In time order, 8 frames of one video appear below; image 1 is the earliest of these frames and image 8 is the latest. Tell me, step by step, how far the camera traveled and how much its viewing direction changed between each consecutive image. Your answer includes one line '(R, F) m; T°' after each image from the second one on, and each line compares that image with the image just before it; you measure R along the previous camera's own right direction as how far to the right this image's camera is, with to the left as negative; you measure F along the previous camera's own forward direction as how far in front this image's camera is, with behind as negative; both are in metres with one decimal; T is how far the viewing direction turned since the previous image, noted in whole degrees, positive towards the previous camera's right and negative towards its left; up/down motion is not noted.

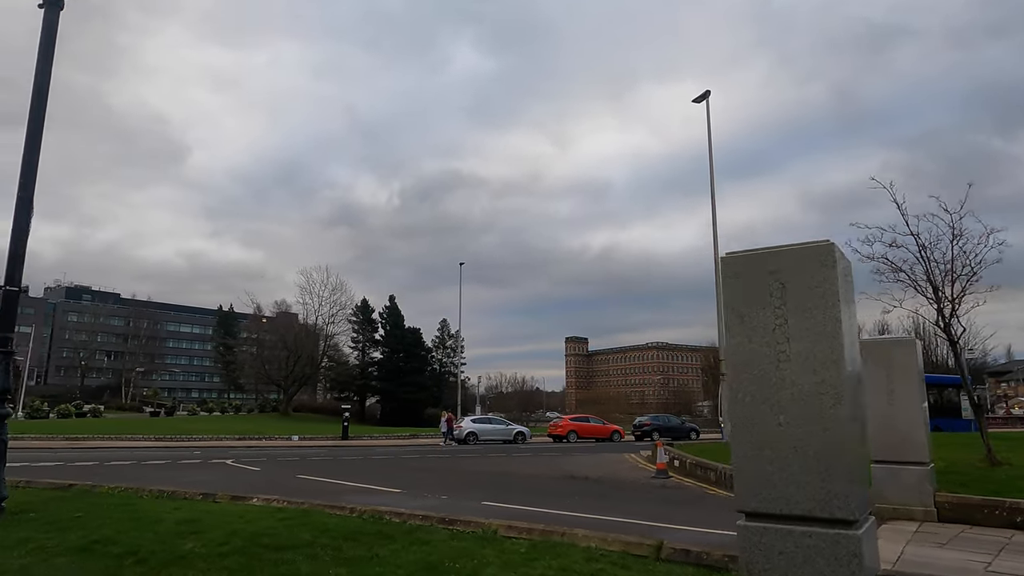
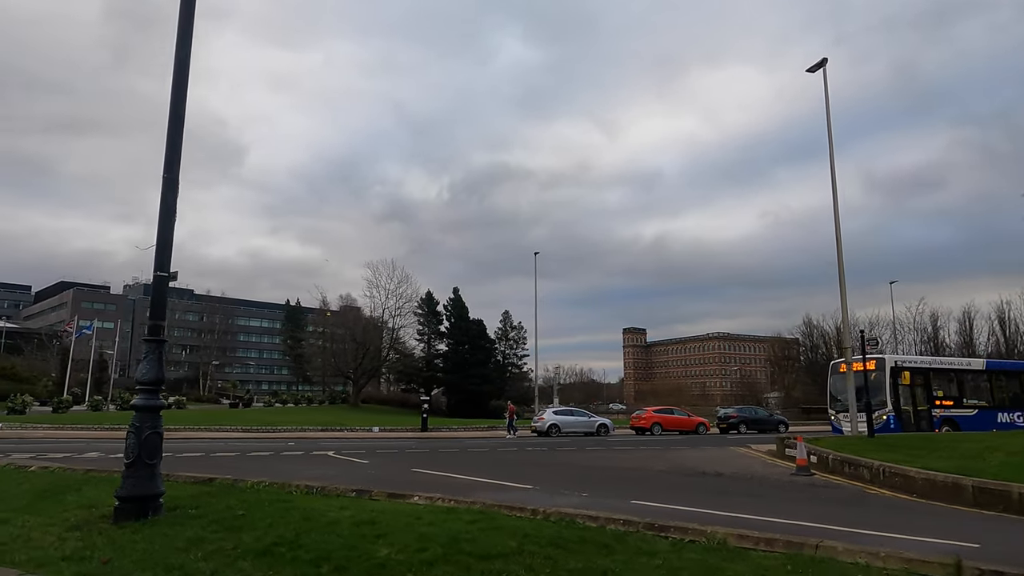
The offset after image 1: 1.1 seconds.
(-1.6, +0.8) m; -5°
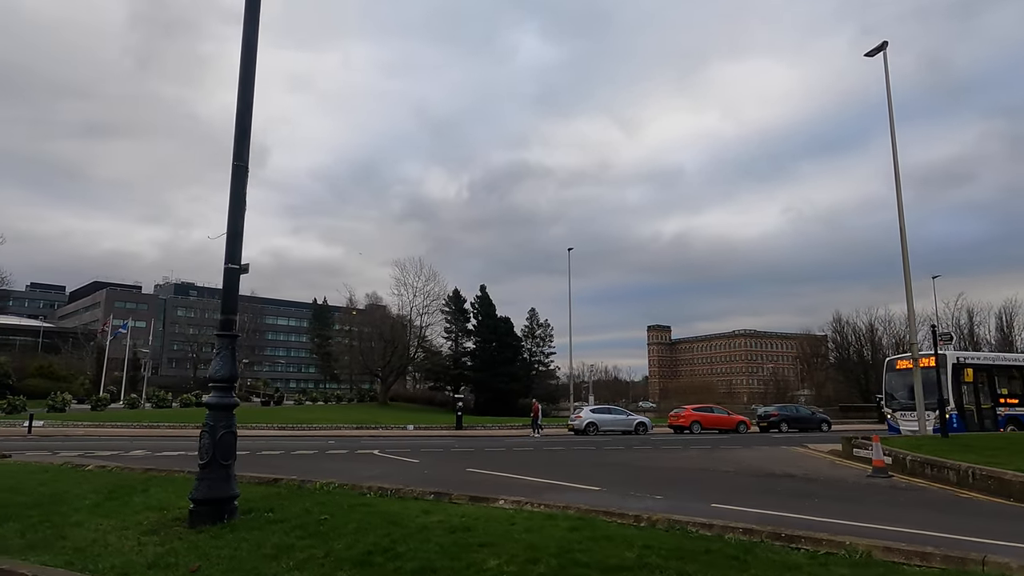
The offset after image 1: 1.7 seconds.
(-0.8, +0.5) m; -2°
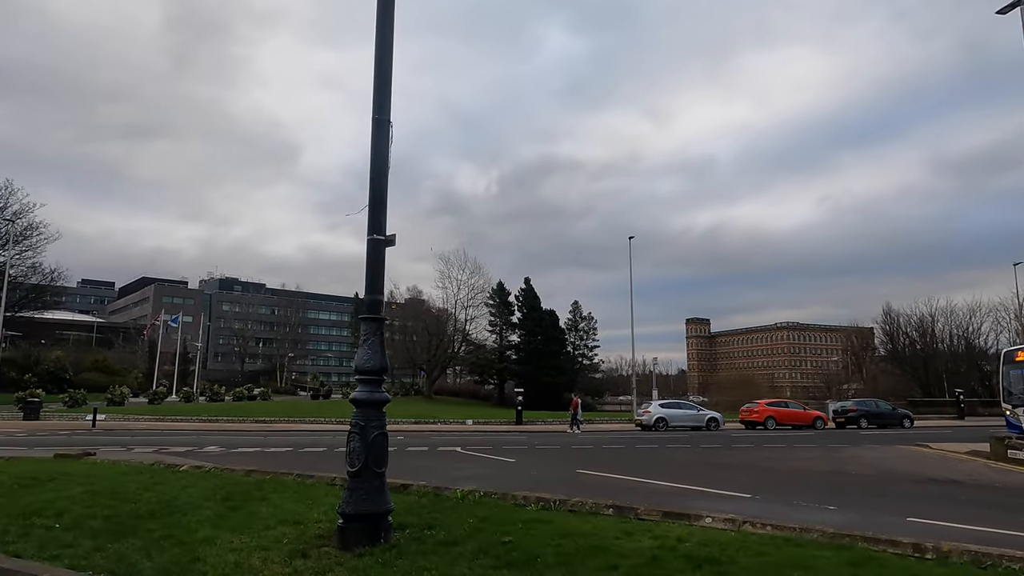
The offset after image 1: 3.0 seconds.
(-1.7, +1.3) m; -3°
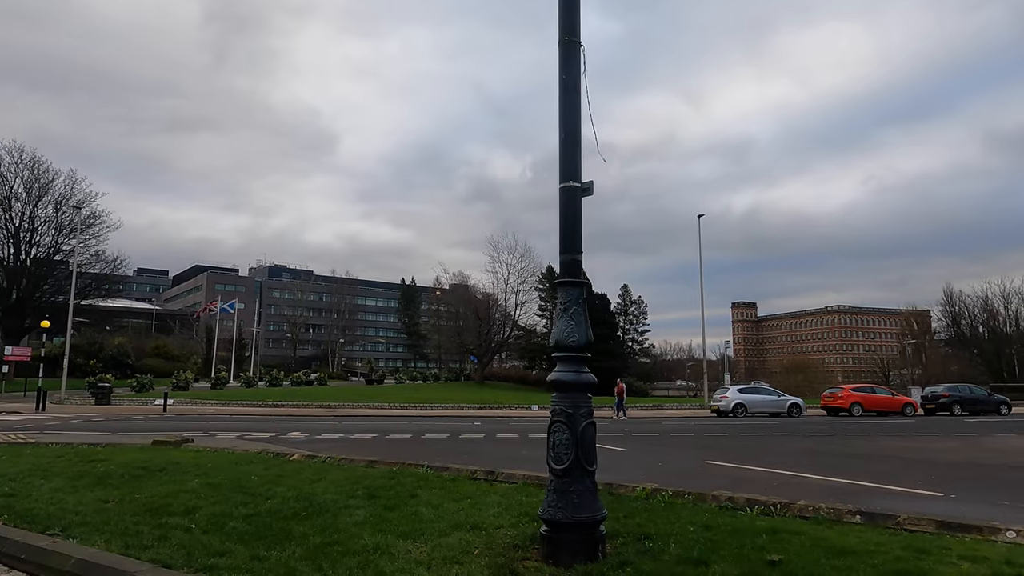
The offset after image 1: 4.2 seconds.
(-1.6, +1.2) m; -3°
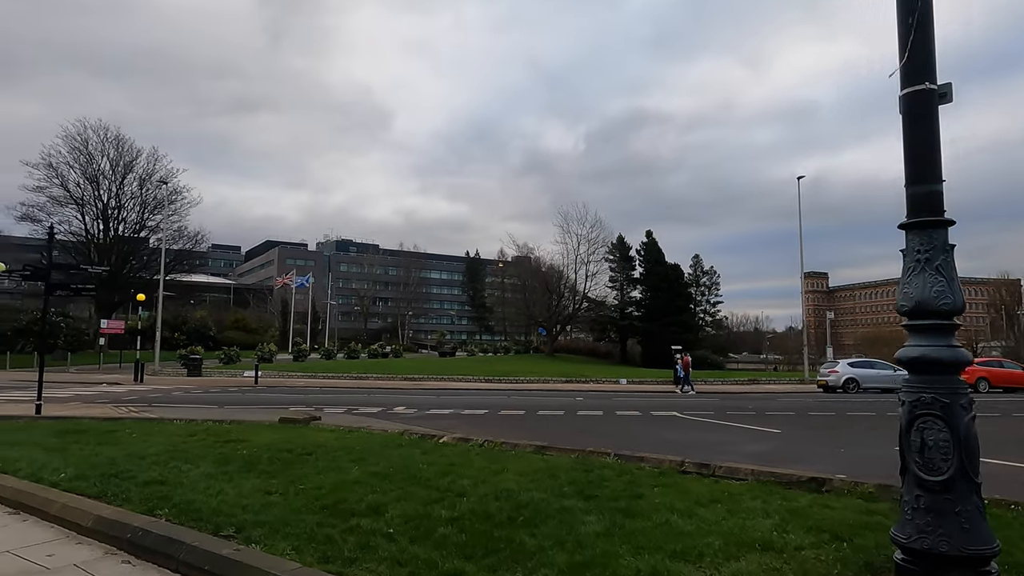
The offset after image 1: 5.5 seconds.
(-1.7, +1.3) m; -5°
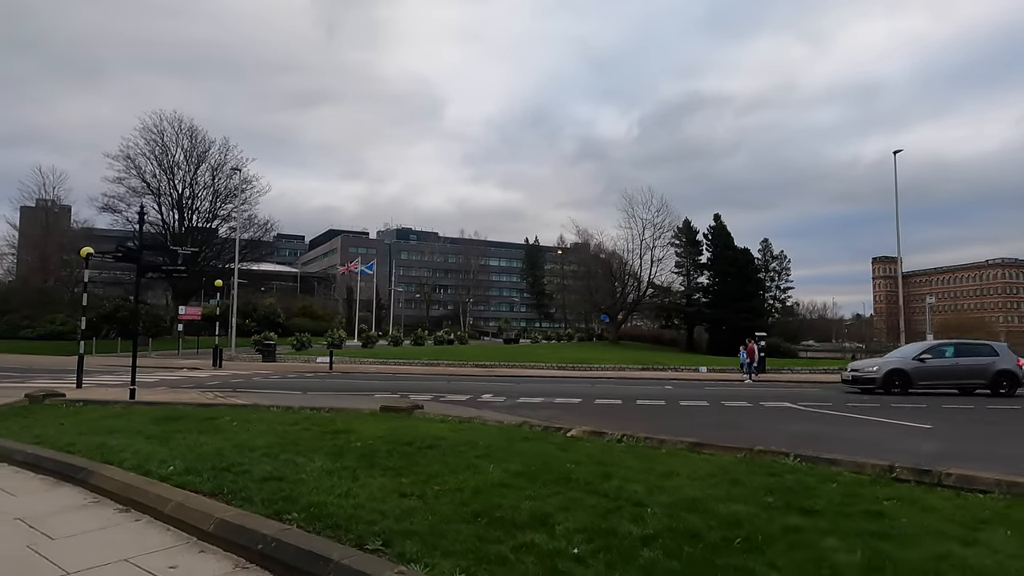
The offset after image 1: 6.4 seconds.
(-1.0, +1.1) m; -5°
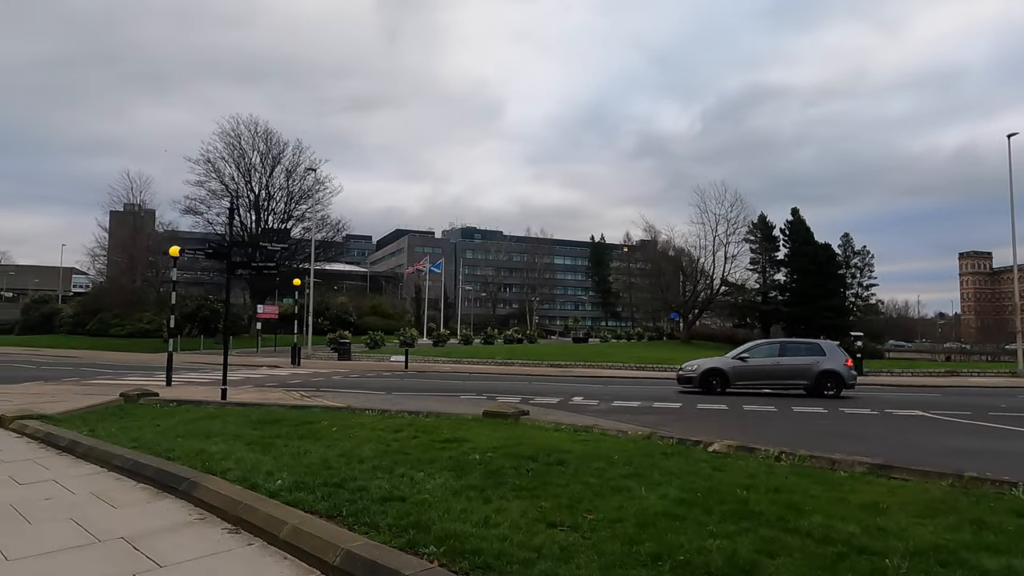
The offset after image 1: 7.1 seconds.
(-0.8, +0.9) m; -5°
